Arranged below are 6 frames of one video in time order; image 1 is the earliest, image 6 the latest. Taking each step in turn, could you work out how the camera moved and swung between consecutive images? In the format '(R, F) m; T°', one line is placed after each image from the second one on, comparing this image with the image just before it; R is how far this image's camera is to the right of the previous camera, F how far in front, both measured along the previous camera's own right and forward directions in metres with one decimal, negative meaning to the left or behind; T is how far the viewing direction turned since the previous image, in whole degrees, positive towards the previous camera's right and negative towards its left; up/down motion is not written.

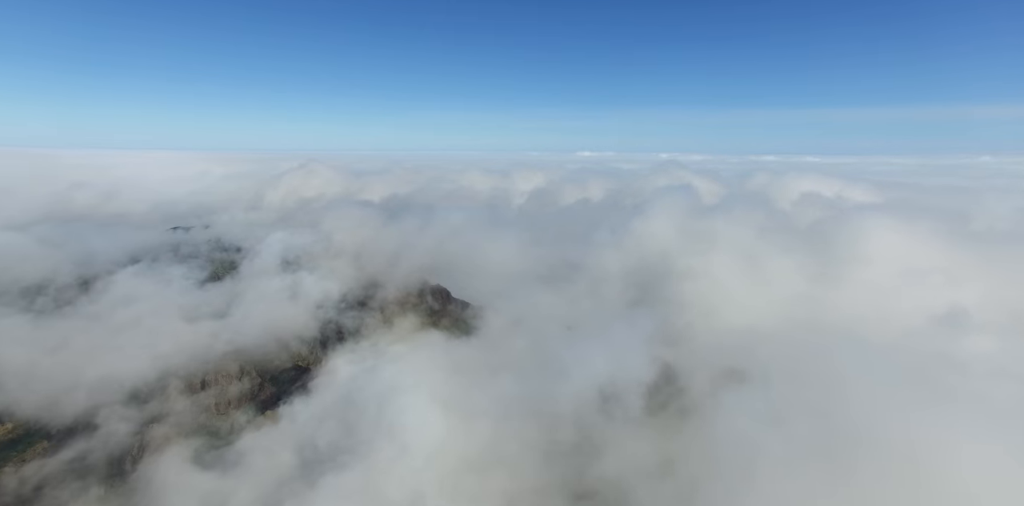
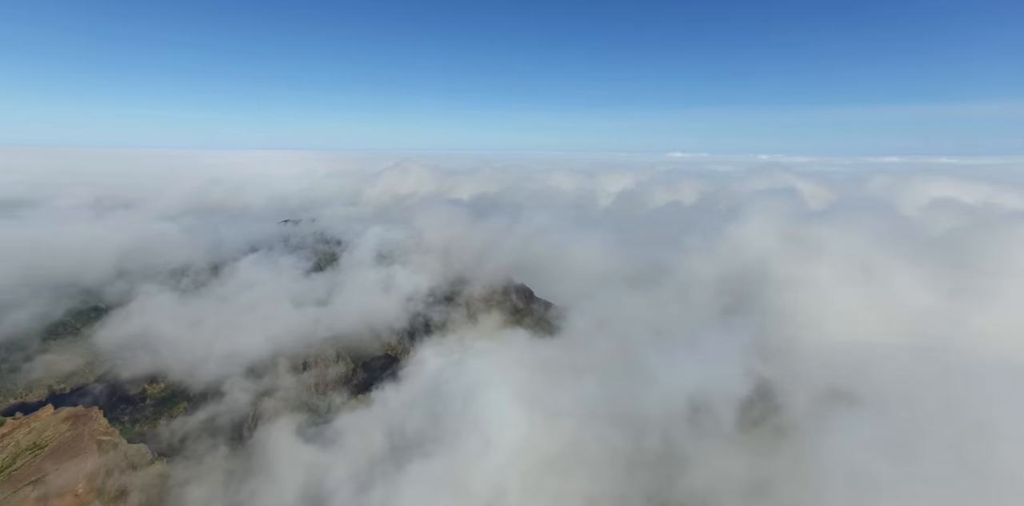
(-1.4, +0.1) m; -9°
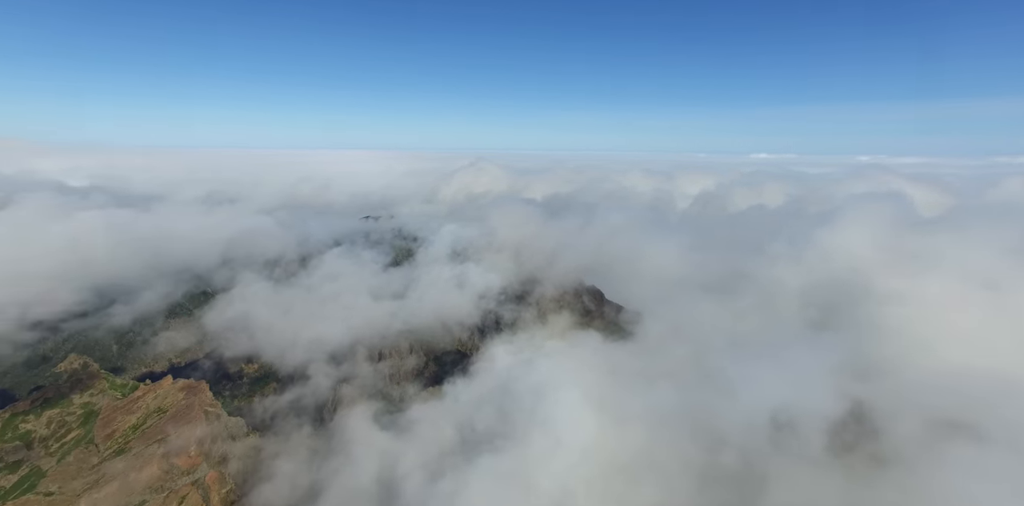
(-1.0, +0.3) m; -8°
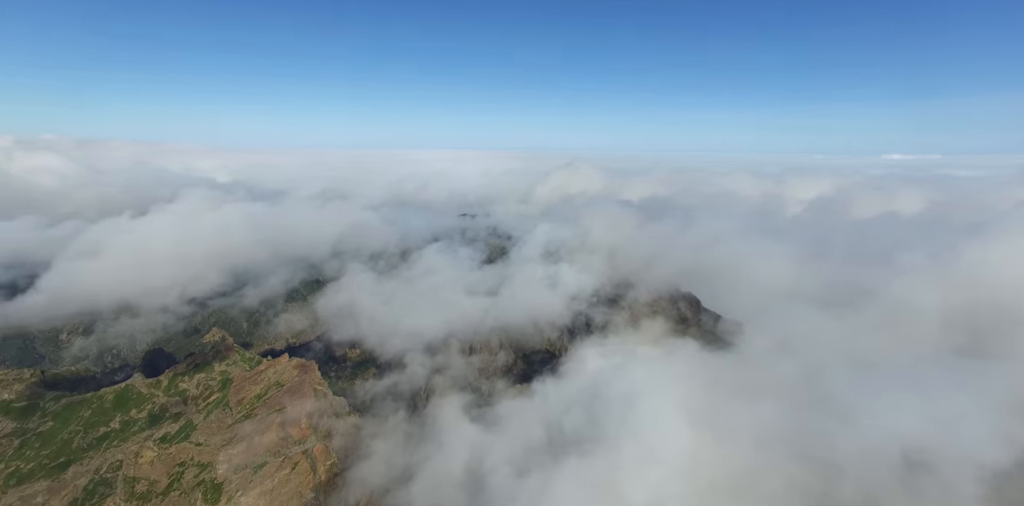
(-1.0, +0.5) m; -10°
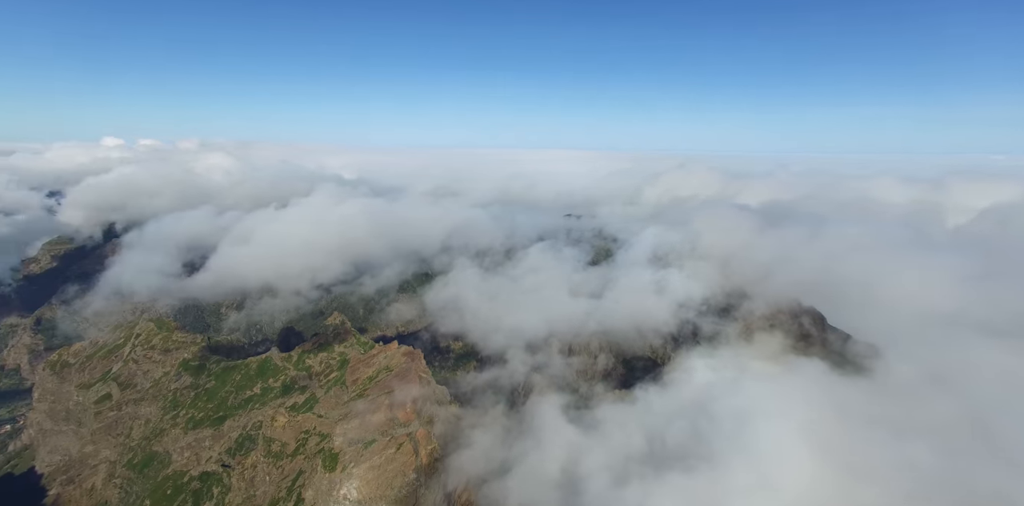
(-1.2, +1.1) m; -12°
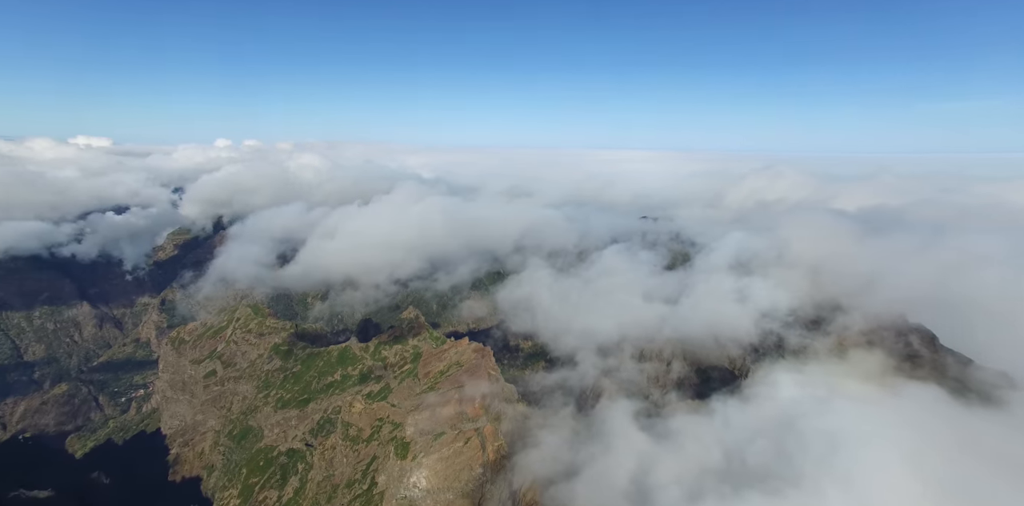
(+0.5, +1.1) m; -8°
